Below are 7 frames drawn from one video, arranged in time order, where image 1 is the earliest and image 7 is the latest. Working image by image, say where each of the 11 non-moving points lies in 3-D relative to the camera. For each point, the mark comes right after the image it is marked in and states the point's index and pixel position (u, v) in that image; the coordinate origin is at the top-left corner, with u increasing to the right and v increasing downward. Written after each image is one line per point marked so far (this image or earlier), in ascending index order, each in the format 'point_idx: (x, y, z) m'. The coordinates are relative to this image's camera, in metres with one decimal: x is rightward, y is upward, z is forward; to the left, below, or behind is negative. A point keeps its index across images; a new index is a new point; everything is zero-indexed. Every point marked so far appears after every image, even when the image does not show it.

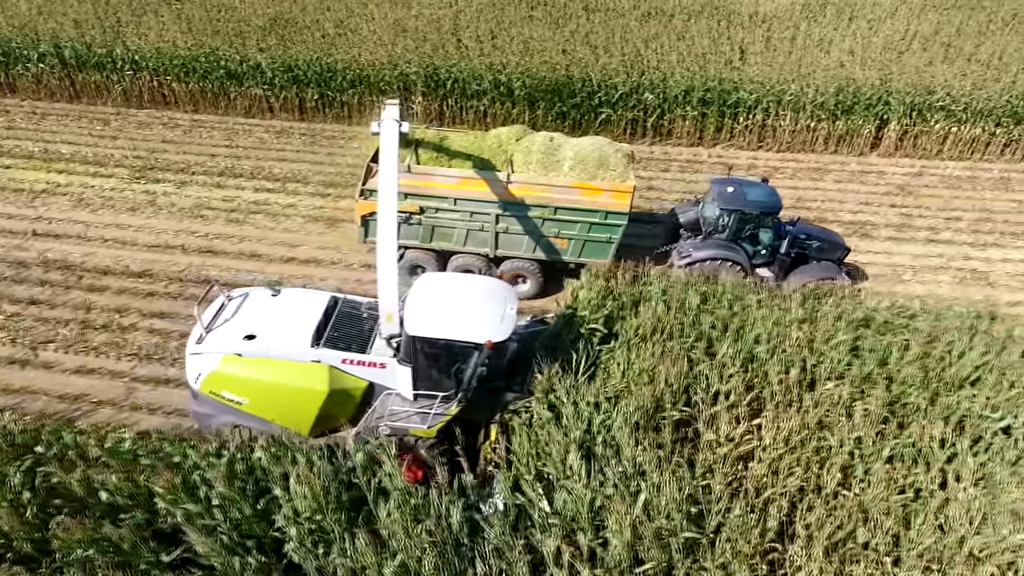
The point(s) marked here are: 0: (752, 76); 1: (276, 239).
0: (+4.7, +4.1, +12.1) m
1: (-3.5, +0.7, +9.3) m
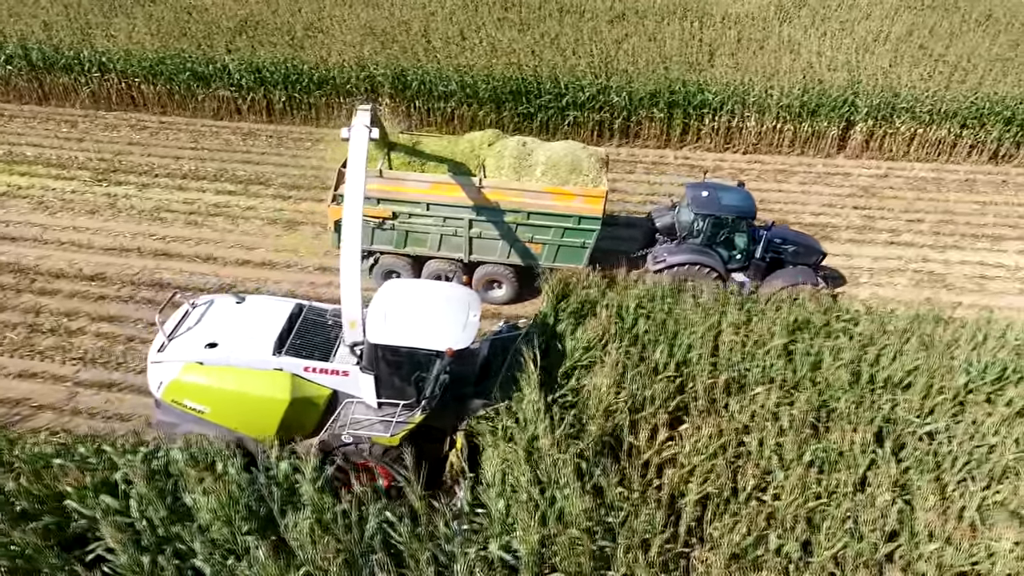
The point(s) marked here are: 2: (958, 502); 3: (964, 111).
0: (+4.0, +4.1, +12.1) m
1: (-4.2, +0.7, +9.3) m
2: (+3.4, -1.6, +4.7) m
3: (+8.1, +3.2, +11.1) m
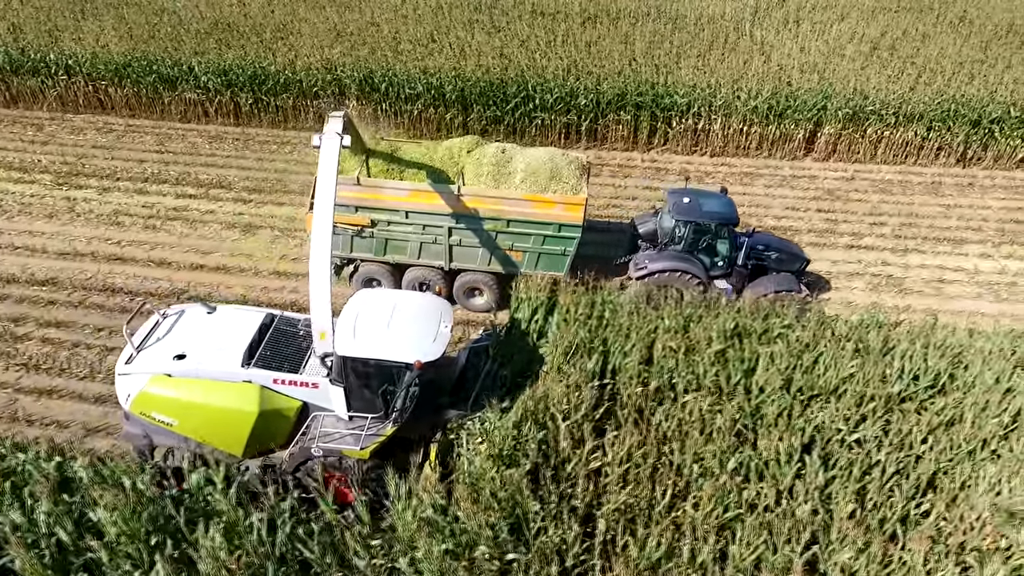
0: (+3.4, +4.0, +12.0) m
1: (-4.8, +0.6, +9.3) m
2: (+2.8, -1.7, +4.6) m
3: (+7.5, +3.1, +11.1) m
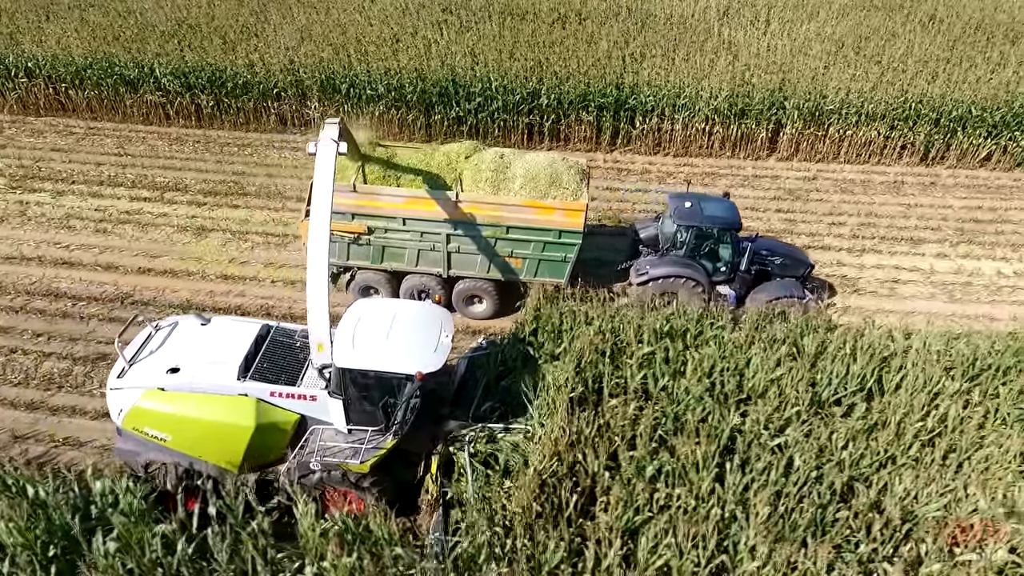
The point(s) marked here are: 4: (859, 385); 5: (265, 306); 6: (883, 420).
0: (+2.7, +4.0, +11.9) m
1: (-5.5, +0.6, +9.2) m
2: (+2.1, -1.7, +4.6) m
3: (+6.8, +3.1, +11.0) m
4: (+3.1, -0.9, +5.5) m
5: (-3.3, -0.2, +8.2) m
6: (+3.1, -1.1, +5.1) m
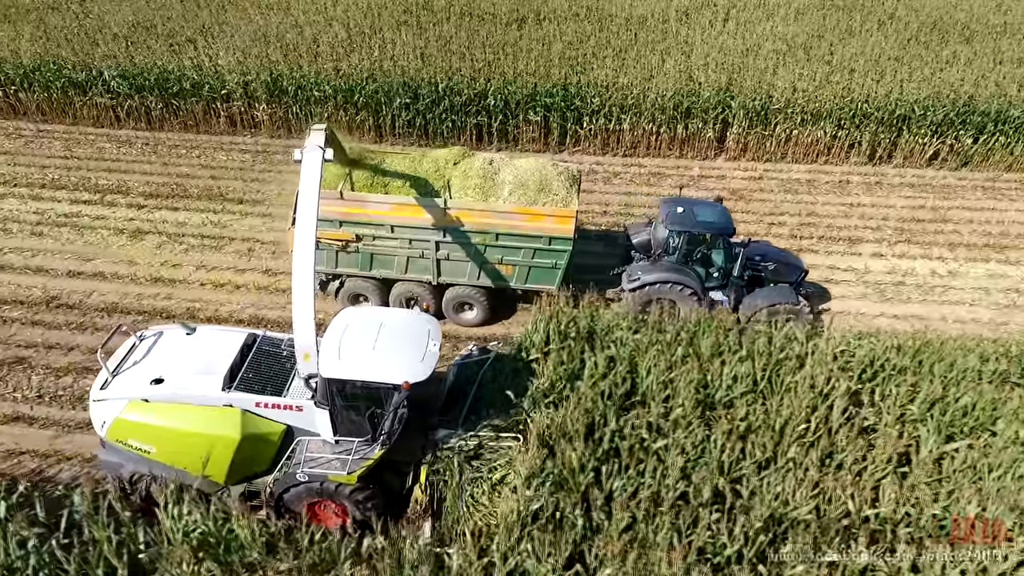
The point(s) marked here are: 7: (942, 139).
0: (+1.7, +4.0, +11.9) m
1: (-6.5, +0.5, +9.1) m
2: (+1.1, -1.7, +4.5) m
3: (+5.8, +3.1, +11.0) m
4: (+2.1, -0.9, +5.4) m
5: (-4.2, -0.3, +8.2) m
6: (+2.1, -1.1, +5.1) m
7: (+7.6, +2.6, +11.0) m
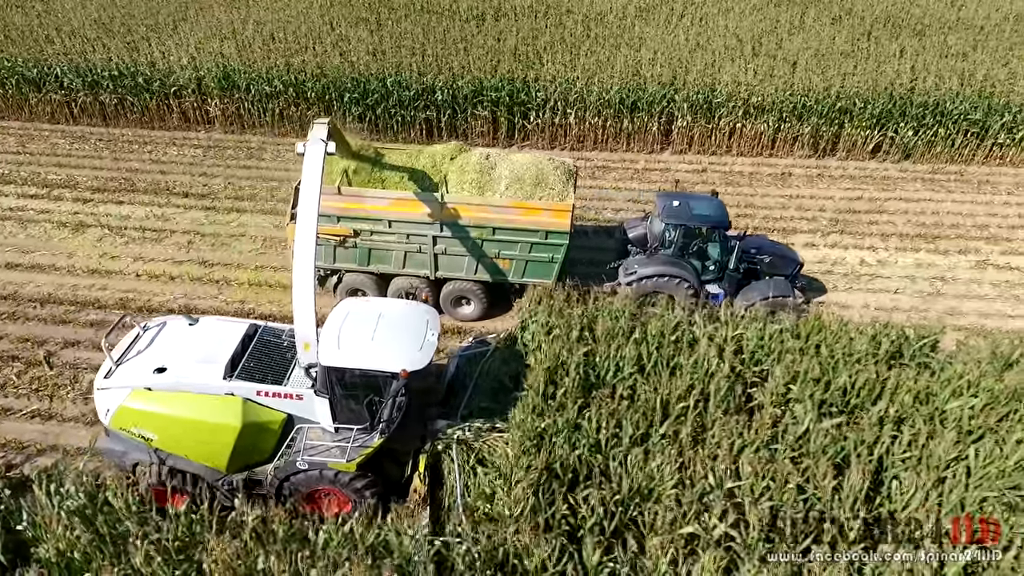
0: (+0.7, +4.2, +12.0) m
1: (-7.4, +0.6, +9.2) m
2: (+0.2, -1.6, +4.7) m
3: (+4.8, +3.3, +11.1) m
4: (+1.2, -0.7, +5.6) m
5: (-5.2, -0.1, +8.3) m
6: (+1.2, -1.0, +5.2) m
7: (+6.7, +2.8, +11.1) m
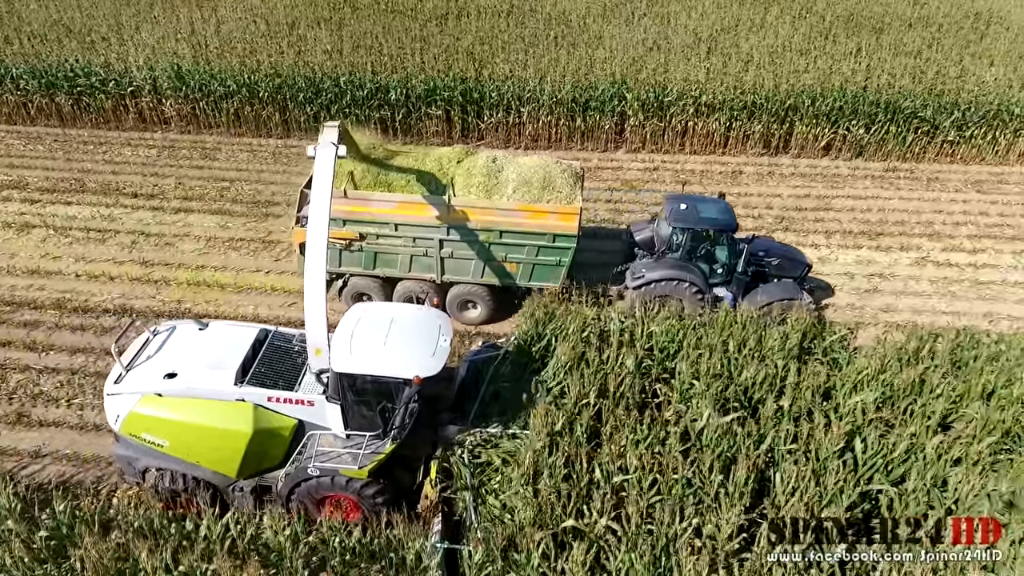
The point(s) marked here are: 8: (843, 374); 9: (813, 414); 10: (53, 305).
0: (-0.2, +4.2, +12.1) m
1: (-8.3, +0.6, +9.2) m
2: (-0.7, -1.5, +4.7) m
3: (+3.9, +3.3, +11.2) m
4: (+0.3, -0.7, +5.6) m
5: (-6.0, -0.1, +8.3) m
6: (+0.3, -0.9, +5.2) m
7: (+5.8, +2.8, +11.1) m
8: (+2.9, -0.8, +5.5) m
9: (+2.5, -1.0, +5.1) m
10: (-6.0, -0.2, +8.2) m
